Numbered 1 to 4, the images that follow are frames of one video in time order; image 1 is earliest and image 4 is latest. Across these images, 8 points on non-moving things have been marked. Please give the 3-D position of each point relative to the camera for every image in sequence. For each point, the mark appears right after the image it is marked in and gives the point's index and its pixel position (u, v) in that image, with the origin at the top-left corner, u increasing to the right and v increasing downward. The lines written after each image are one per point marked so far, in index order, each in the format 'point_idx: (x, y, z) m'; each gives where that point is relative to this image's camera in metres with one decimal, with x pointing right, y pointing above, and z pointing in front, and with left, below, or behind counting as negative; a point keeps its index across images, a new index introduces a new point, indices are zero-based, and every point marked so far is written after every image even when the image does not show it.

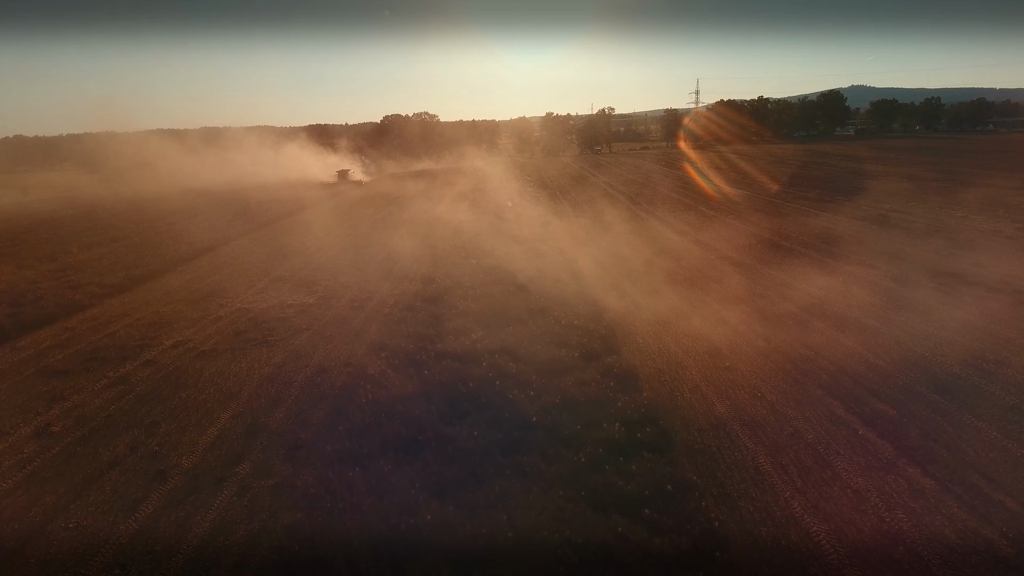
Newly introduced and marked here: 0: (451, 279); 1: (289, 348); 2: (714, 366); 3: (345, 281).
0: (-2.3, +0.6, +16.5) m
1: (-6.3, -1.7, +11.9) m
2: (+4.6, -1.8, +9.6) m
3: (-6.8, +0.2, +17.3) m
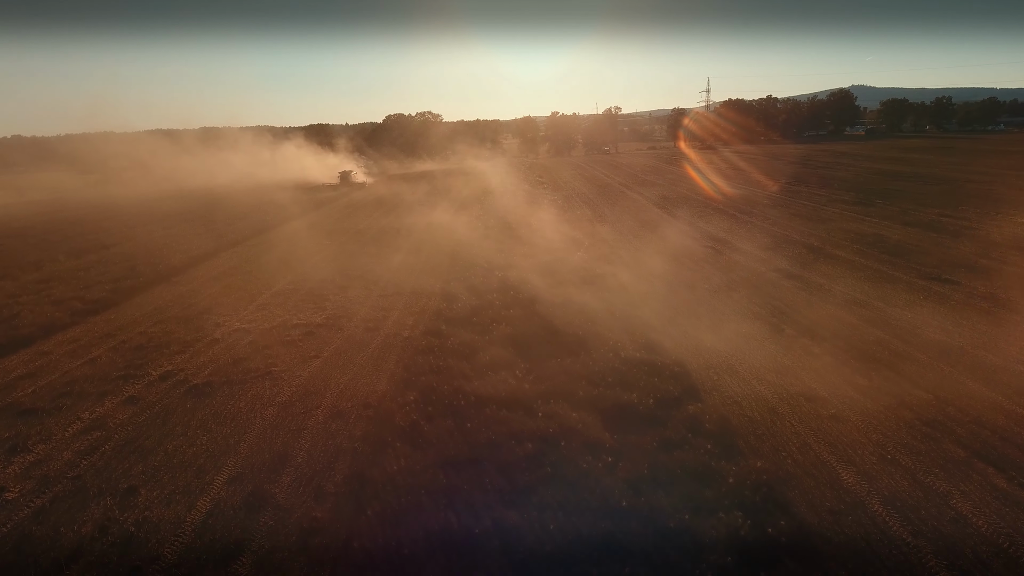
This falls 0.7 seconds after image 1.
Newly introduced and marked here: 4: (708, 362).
0: (-1.2, +0.1, +14.8) m
1: (-5.2, -2.3, +10.1) m
2: (+5.7, -2.3, +7.9) m
3: (-5.7, -0.4, +15.5) m
4: (+4.4, -1.6, +9.5) m
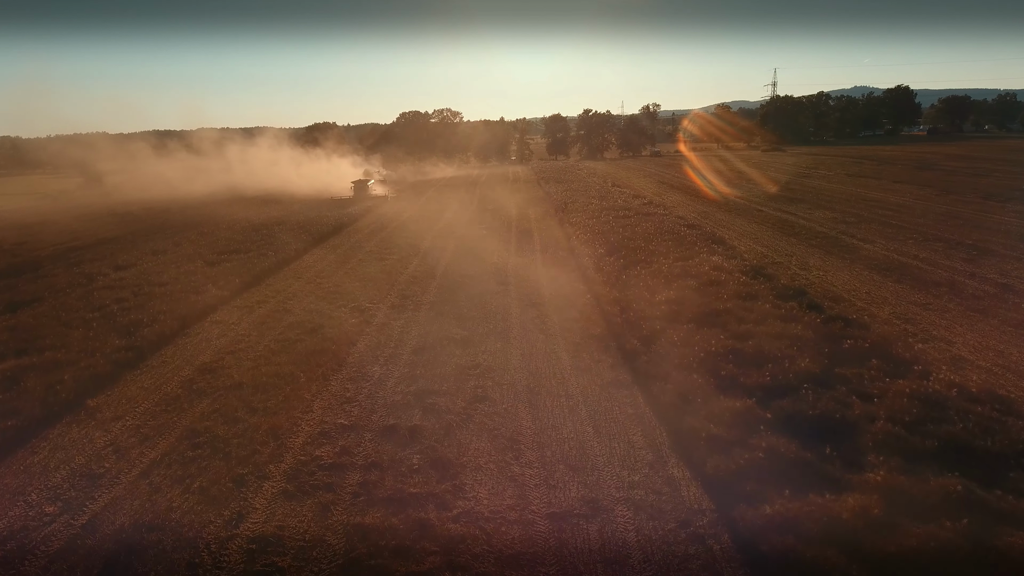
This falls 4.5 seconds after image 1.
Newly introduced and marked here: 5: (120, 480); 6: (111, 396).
0: (+4.3, -3.1, +5.5) m
1: (+0.4, -5.4, +0.8) m
2: (+11.3, -5.4, -1.3) m
3: (-0.2, -3.5, +6.2) m
4: (+10.0, -4.7, +0.2) m
5: (-7.2, -3.5, +7.8) m
6: (-9.7, -2.6, +10.3) m
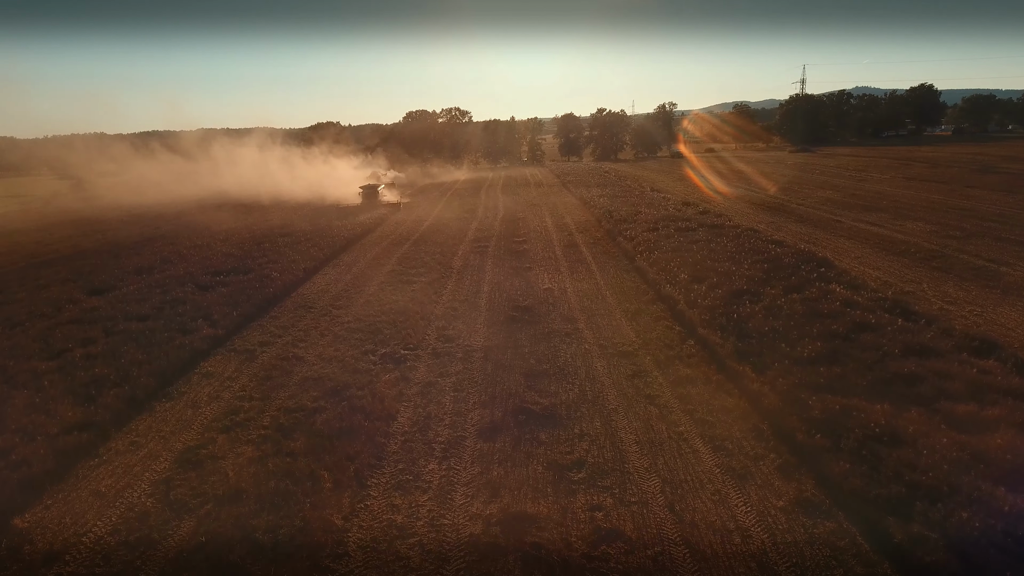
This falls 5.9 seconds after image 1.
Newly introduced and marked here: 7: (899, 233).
0: (+6.4, -4.2, +2.3) m
1: (+2.4, -6.5, -2.4) m
2: (+13.4, -6.5, -4.5) m
3: (+1.9, -4.6, +3.0) m
4: (+12.0, -5.8, -3.0) m
5: (-5.1, -4.6, +4.5) m
6: (-7.7, -3.7, +7.0) m
7: (+17.1, +2.2, +18.6) m
